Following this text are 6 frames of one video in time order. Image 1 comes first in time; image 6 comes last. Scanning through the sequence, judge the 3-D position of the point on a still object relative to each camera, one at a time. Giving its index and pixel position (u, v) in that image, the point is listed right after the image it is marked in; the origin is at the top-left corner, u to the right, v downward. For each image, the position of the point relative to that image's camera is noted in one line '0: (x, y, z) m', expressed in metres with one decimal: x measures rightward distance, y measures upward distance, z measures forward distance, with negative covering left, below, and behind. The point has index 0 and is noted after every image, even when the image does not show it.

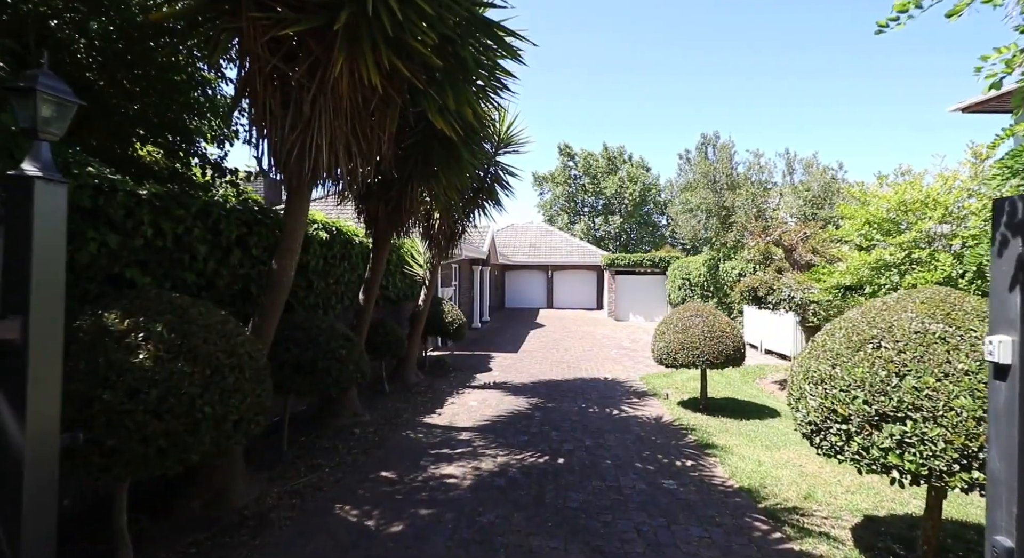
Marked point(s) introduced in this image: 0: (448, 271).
0: (-2.0, +0.2, +15.2) m
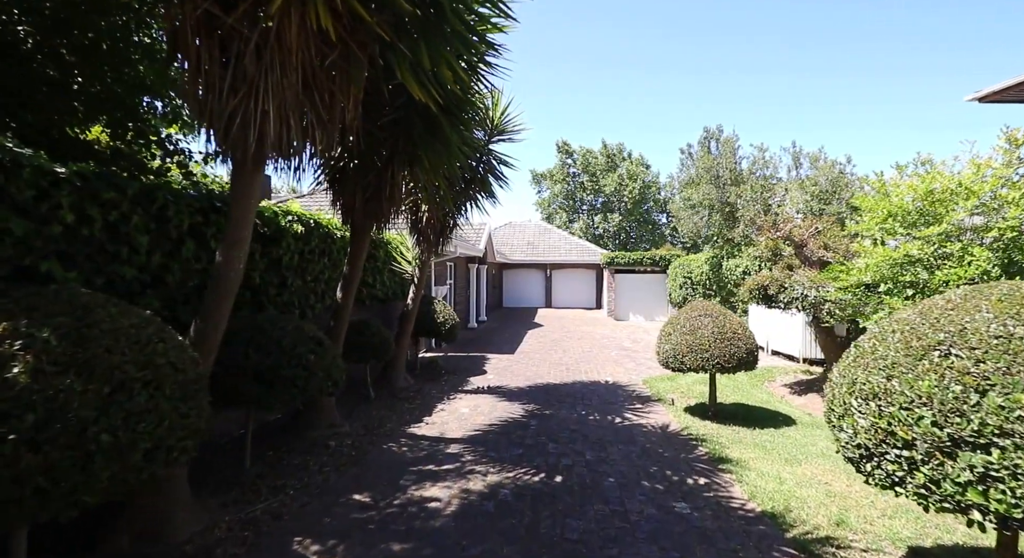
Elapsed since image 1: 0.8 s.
0: (-2.1, +0.3, +14.7) m
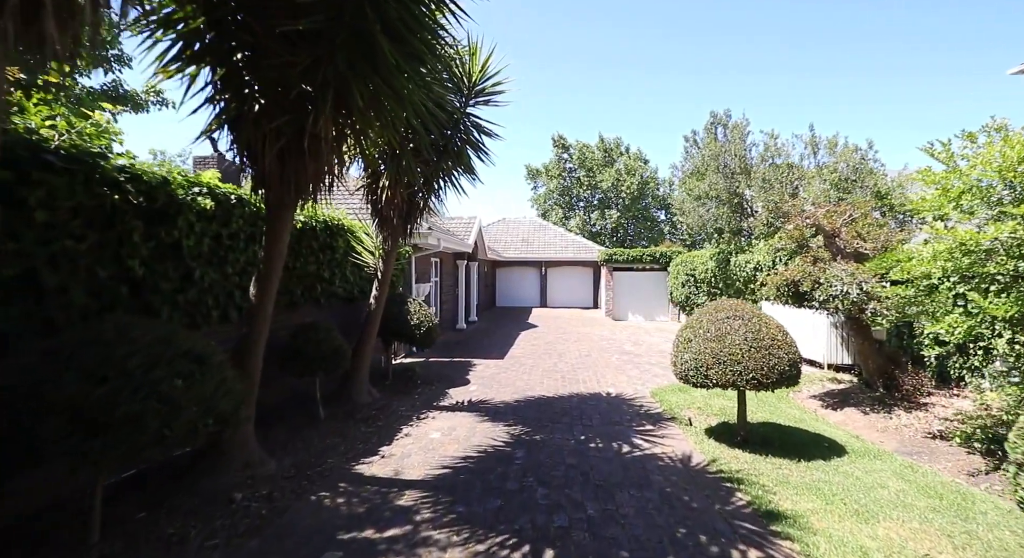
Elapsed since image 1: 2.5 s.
0: (-2.4, +0.3, +13.4) m
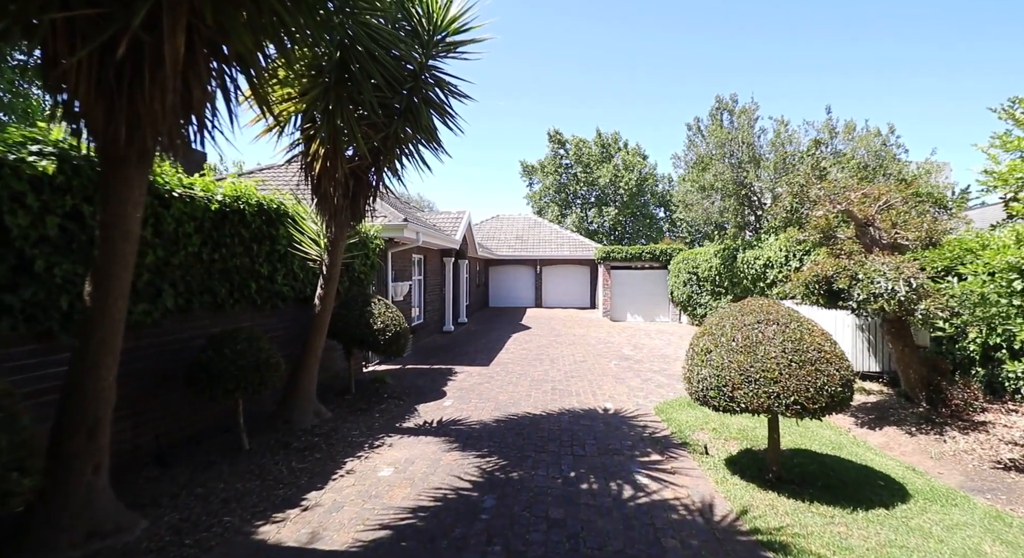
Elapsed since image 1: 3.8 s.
0: (-2.7, +0.4, +12.2) m
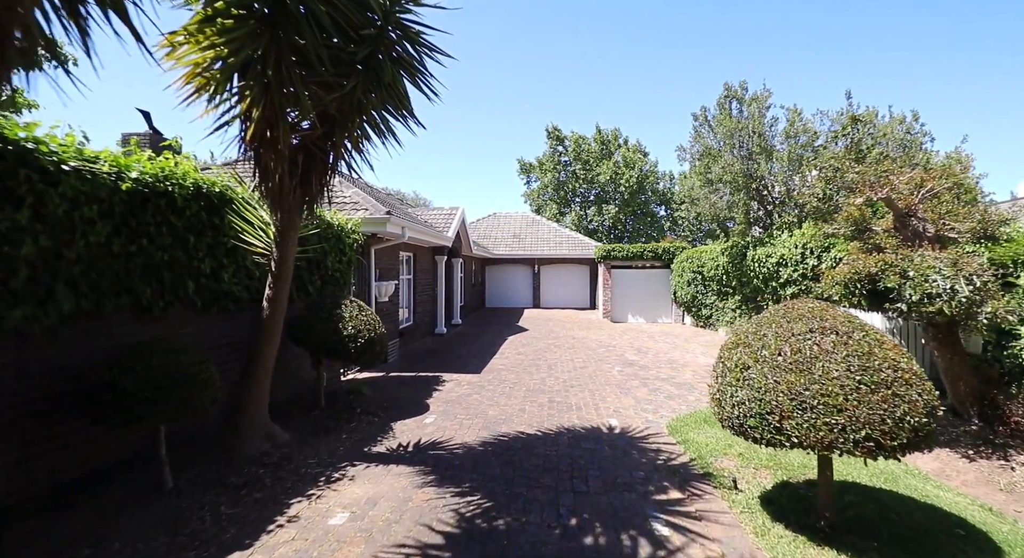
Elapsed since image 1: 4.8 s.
0: (-2.8, +0.4, +11.3) m
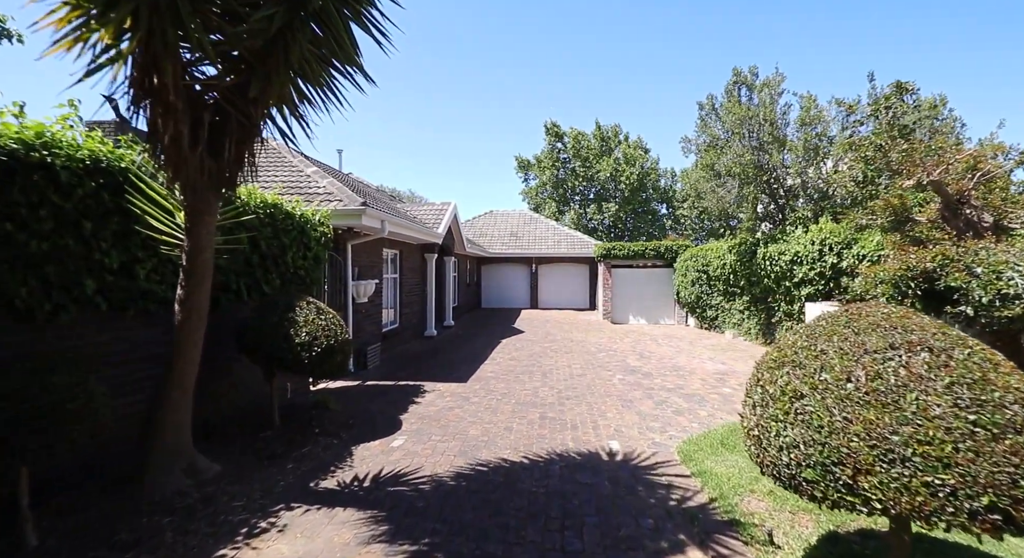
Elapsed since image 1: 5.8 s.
0: (-3.0, +0.4, +10.4) m
